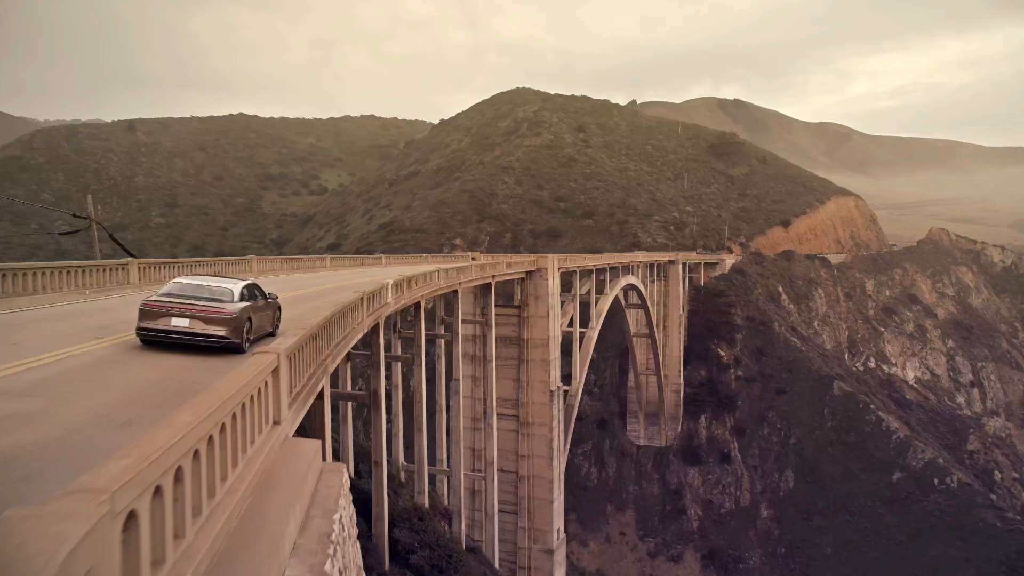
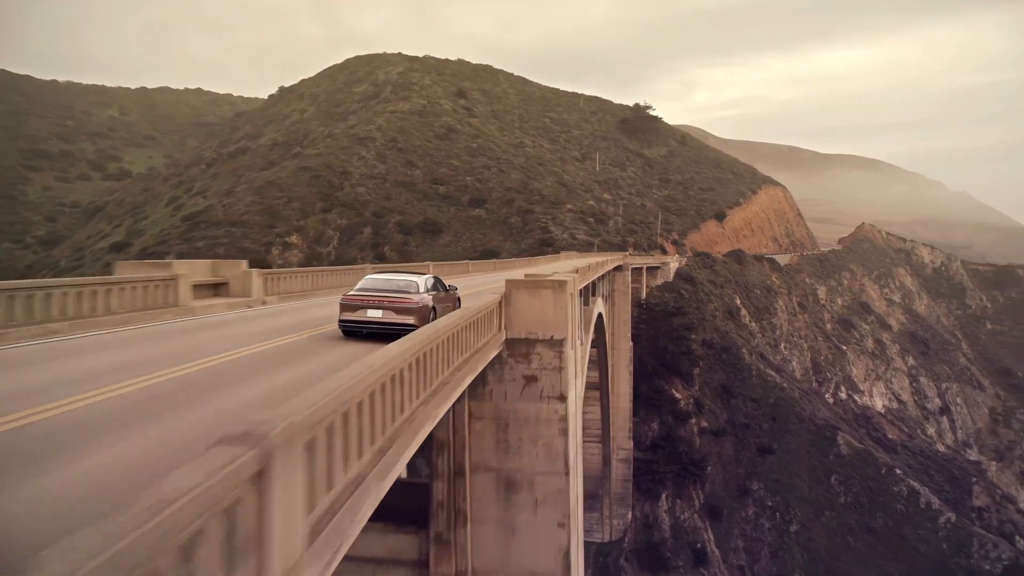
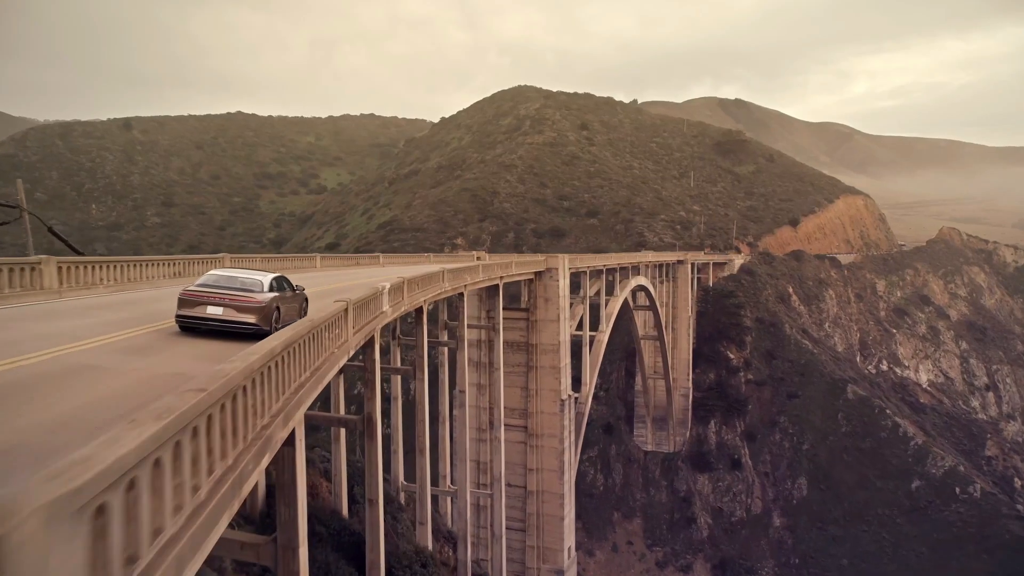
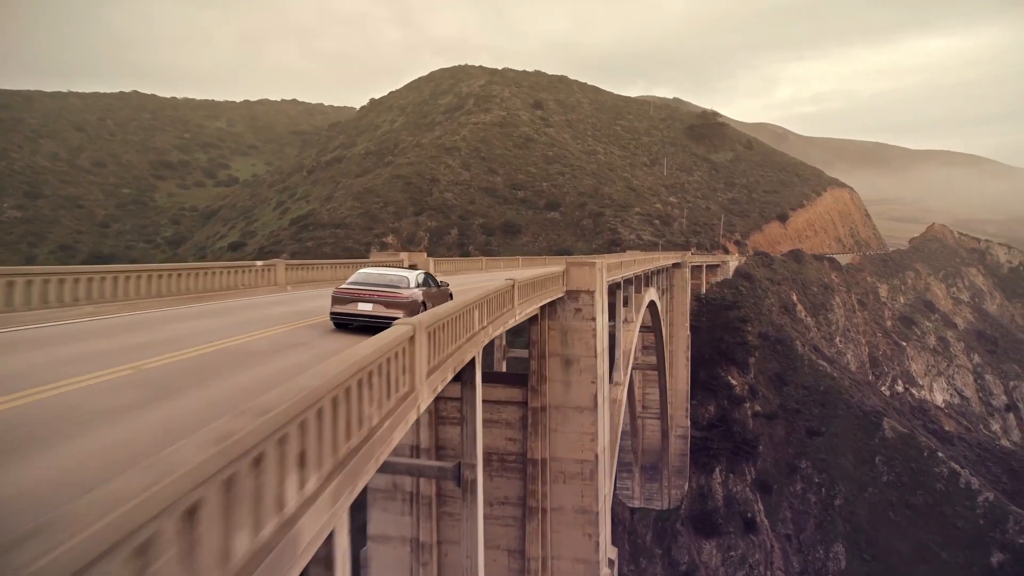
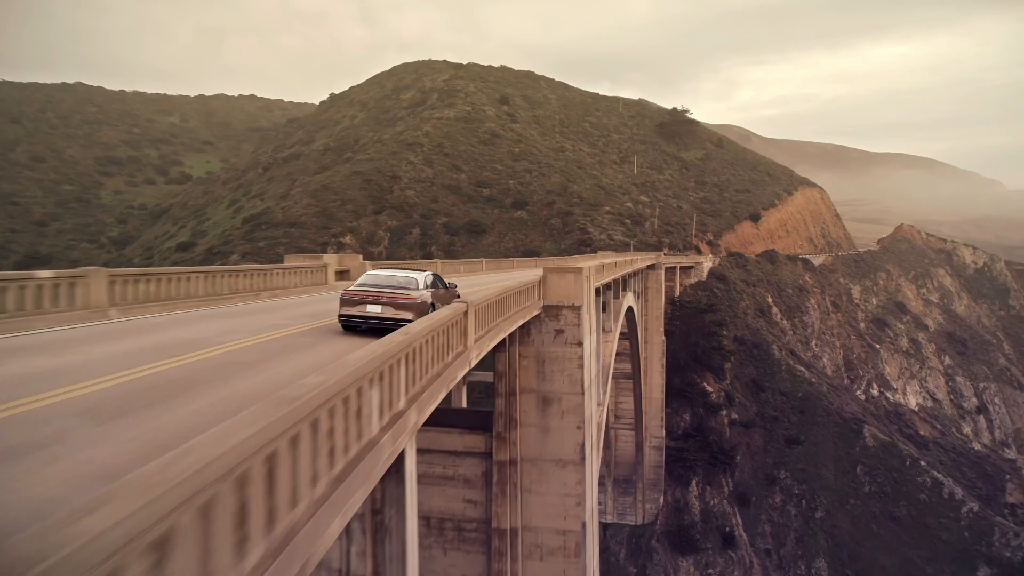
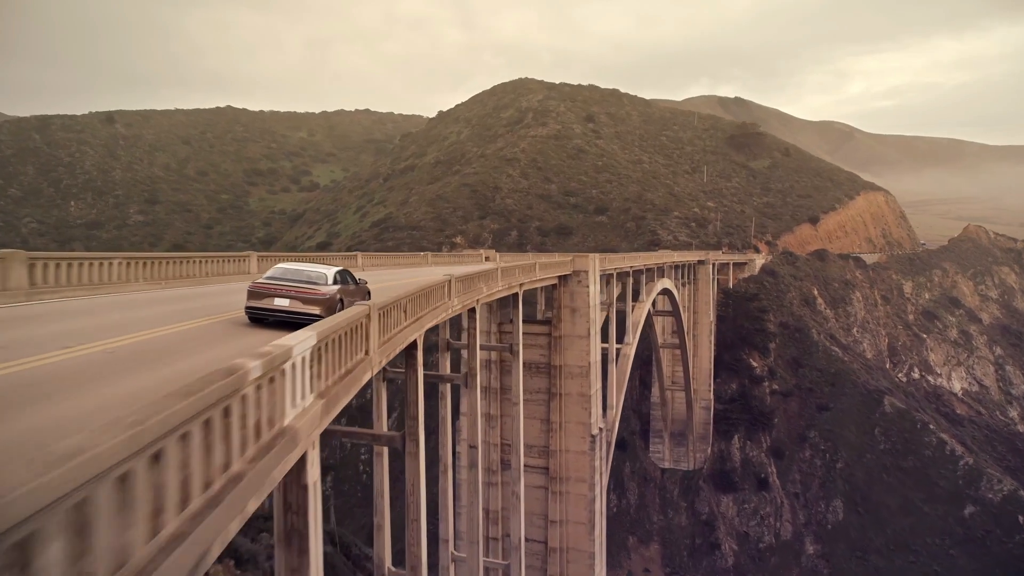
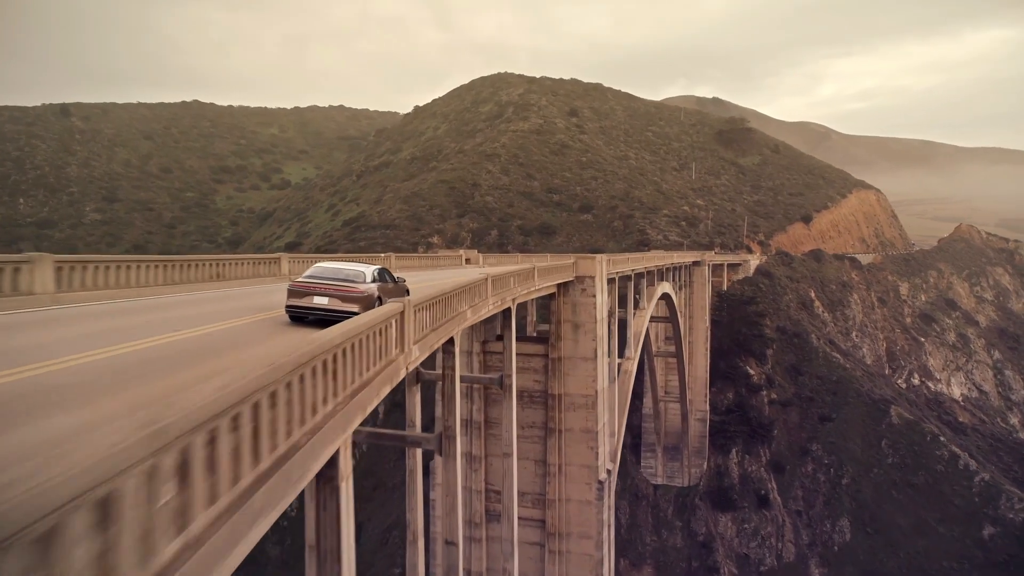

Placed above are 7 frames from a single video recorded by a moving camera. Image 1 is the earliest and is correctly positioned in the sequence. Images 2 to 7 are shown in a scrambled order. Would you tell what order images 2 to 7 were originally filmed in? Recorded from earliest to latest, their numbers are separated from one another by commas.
3, 6, 7, 4, 5, 2
